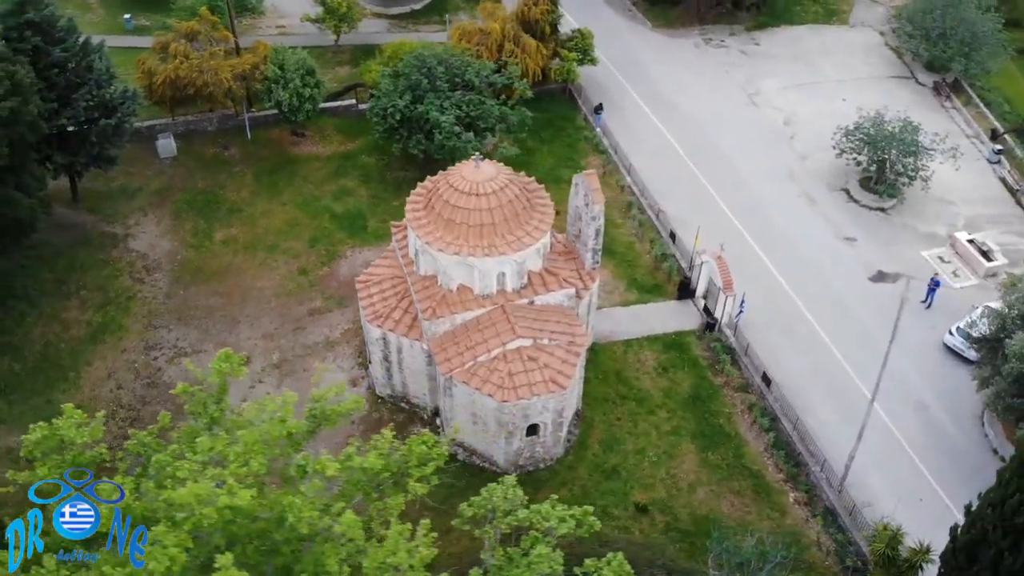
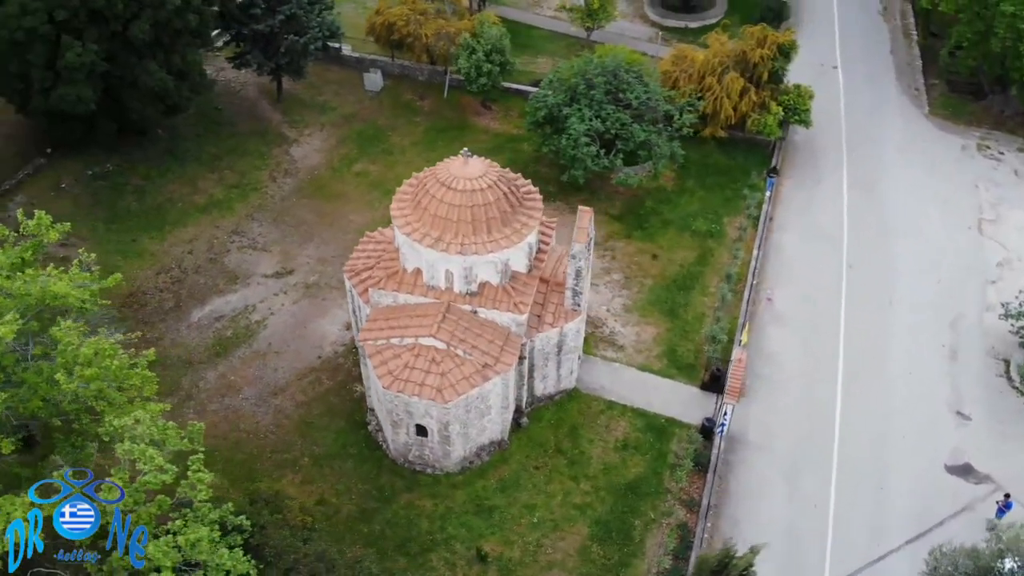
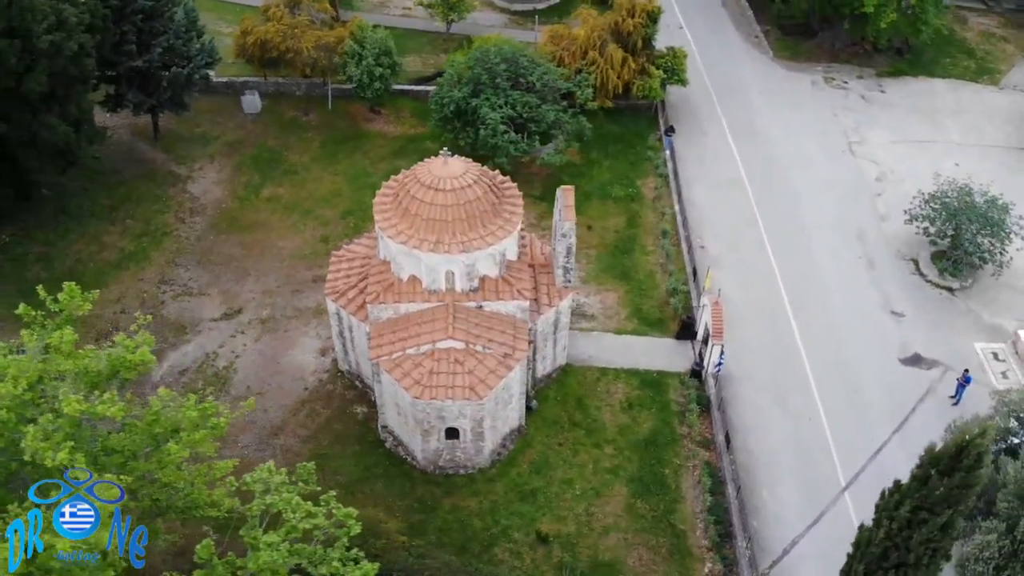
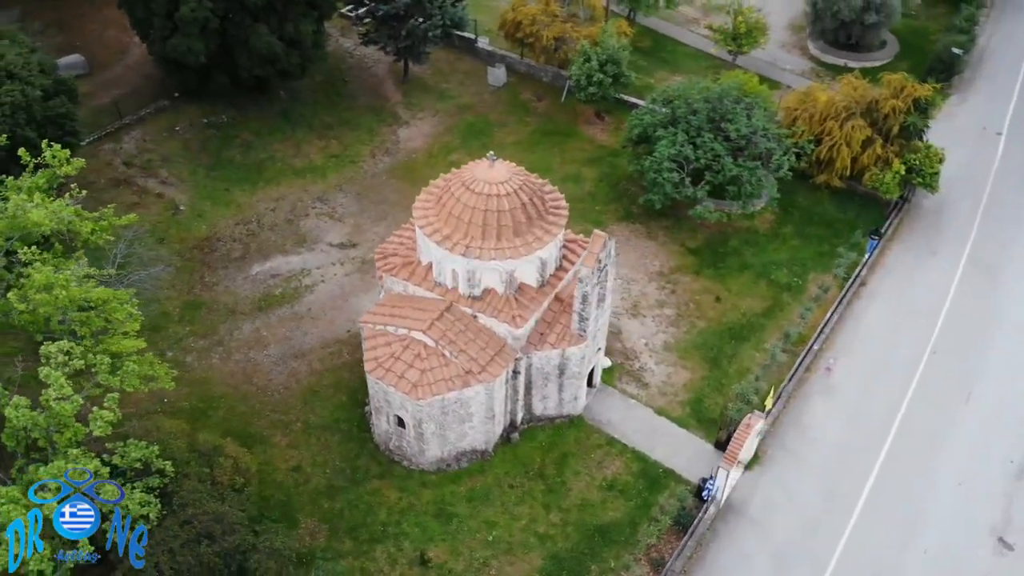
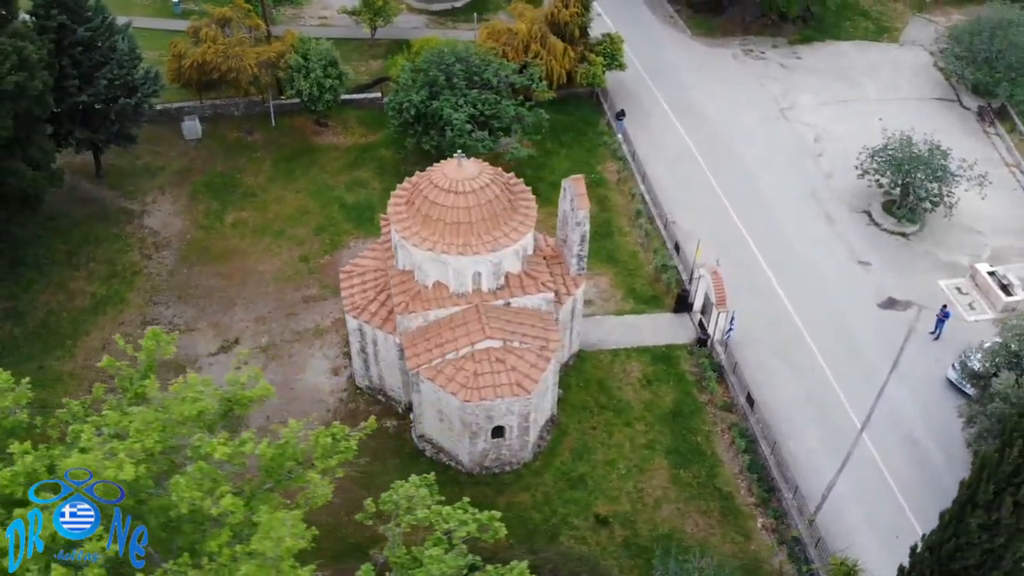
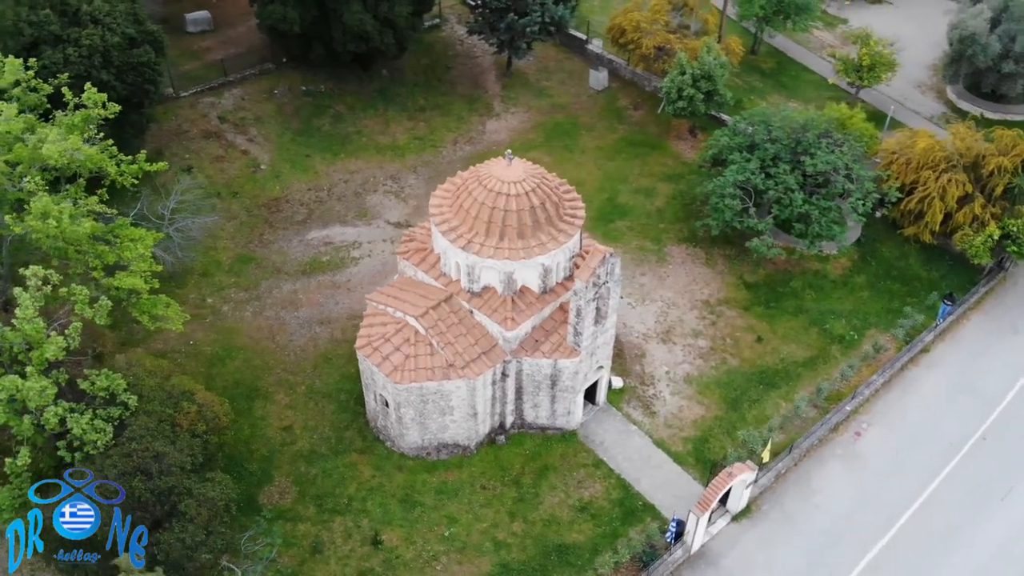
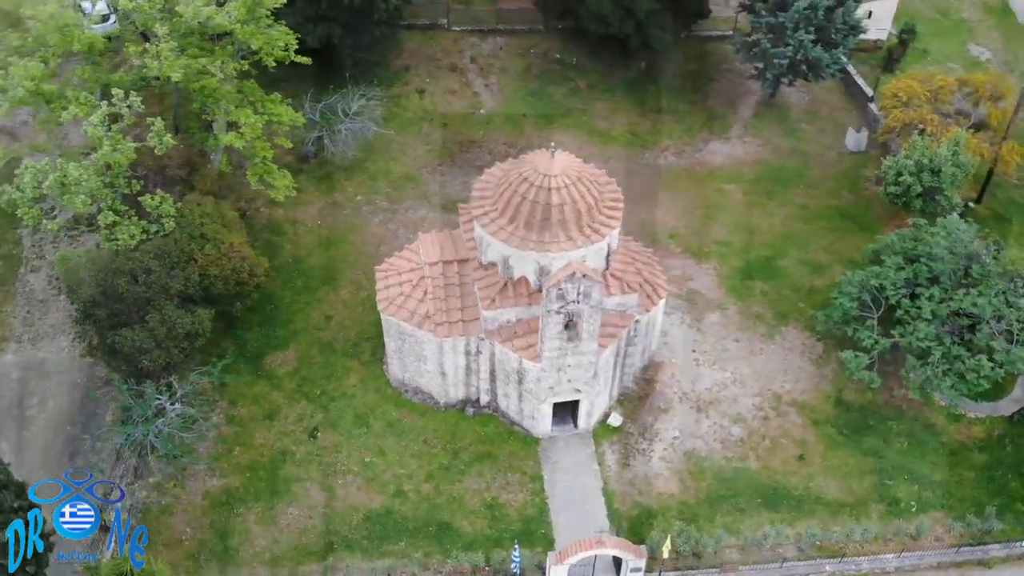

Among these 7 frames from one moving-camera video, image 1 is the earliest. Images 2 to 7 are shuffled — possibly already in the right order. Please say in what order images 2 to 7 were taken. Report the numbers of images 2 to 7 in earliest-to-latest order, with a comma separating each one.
5, 3, 2, 4, 6, 7
